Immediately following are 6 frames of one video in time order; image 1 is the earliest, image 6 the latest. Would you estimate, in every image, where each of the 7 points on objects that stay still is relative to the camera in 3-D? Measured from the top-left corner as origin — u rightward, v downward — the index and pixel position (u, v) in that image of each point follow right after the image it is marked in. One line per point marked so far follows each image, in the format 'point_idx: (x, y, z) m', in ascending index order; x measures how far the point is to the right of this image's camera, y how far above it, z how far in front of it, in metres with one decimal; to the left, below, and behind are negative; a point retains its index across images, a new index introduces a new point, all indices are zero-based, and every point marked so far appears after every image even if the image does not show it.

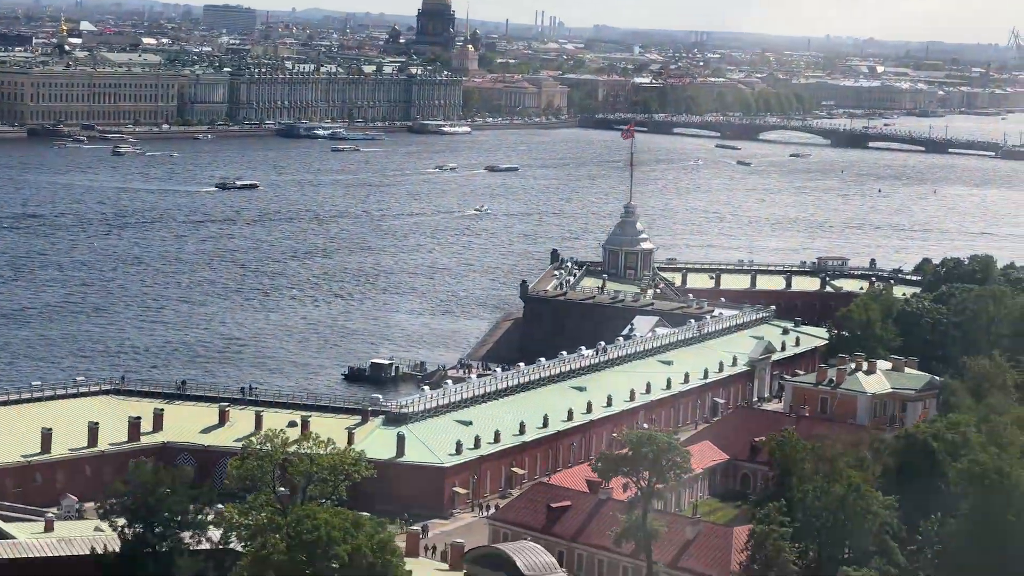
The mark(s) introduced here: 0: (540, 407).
0: (+0.2, -0.7, +11.0) m
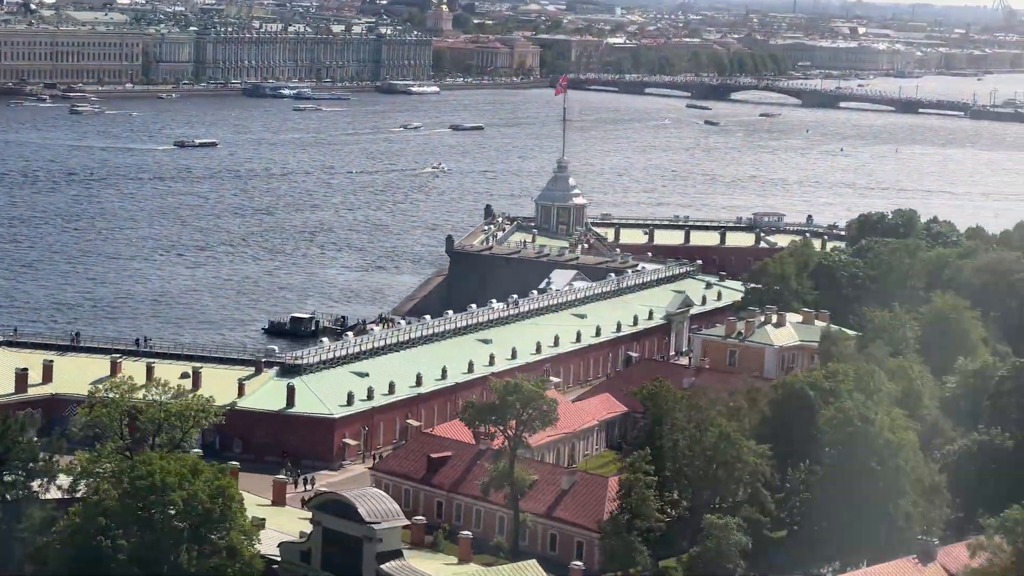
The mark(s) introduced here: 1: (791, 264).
0: (-0.4, -0.4, +11.0) m
1: (+1.9, +0.2, +13.5) m
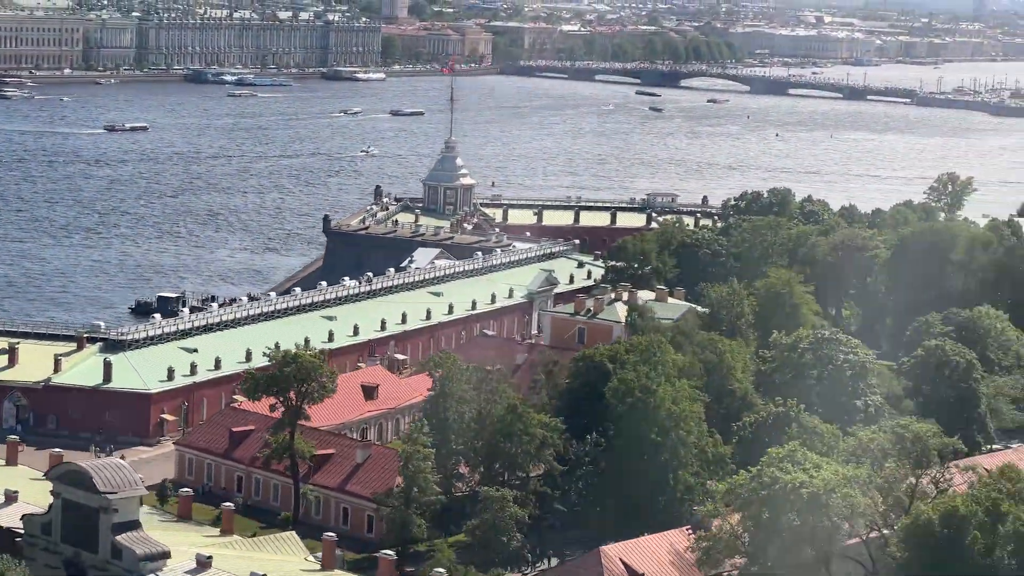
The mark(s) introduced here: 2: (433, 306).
0: (-1.3, -0.3, +10.9) m
1: (+1.0, +0.3, +13.4) m
2: (-0.5, -0.1, +12.6) m
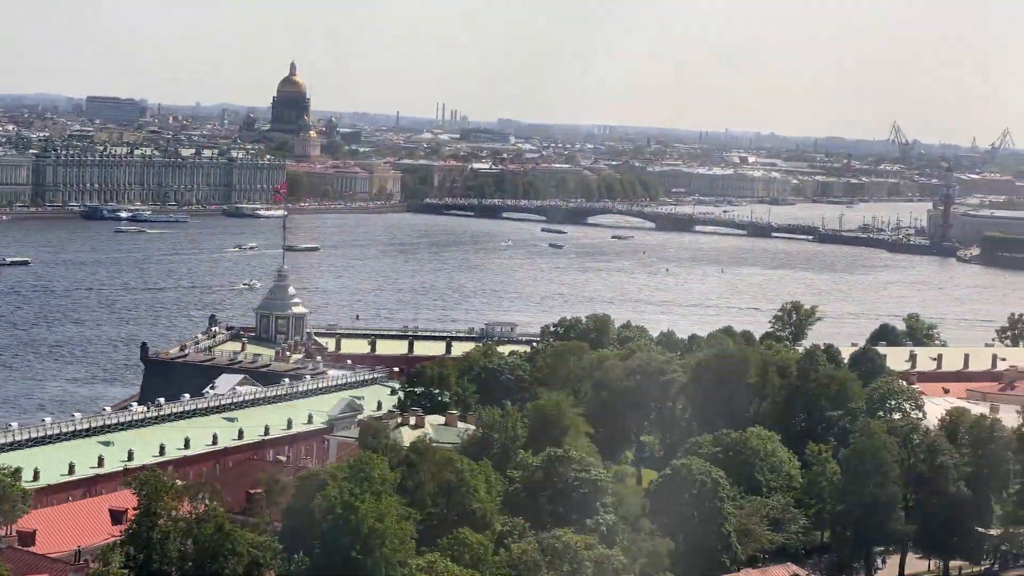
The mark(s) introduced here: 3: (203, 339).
0: (-2.6, -0.9, +10.6) m
1: (-0.4, -0.5, +13.3) m
2: (-1.8, -0.9, +12.3) m
3: (-2.8, -0.5, +17.7) m
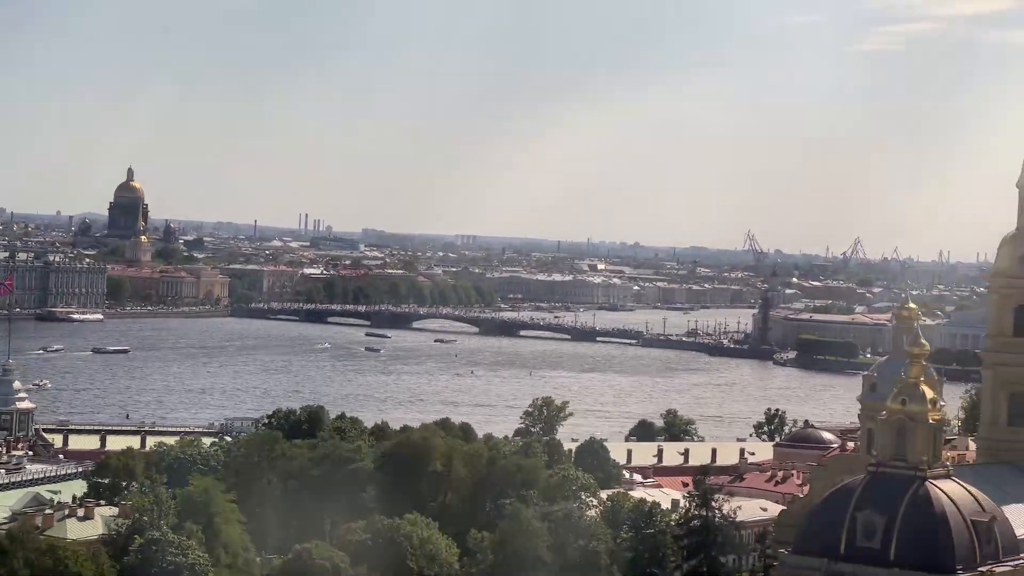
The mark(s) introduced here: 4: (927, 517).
0: (-4.4, -1.4, +10.0) m
1: (-2.5, -1.1, +12.9) m
2: (-3.8, -1.4, +11.8) m
3: (-5.2, -1.3, +17.1) m
4: (+1.9, -1.0, +8.7) m
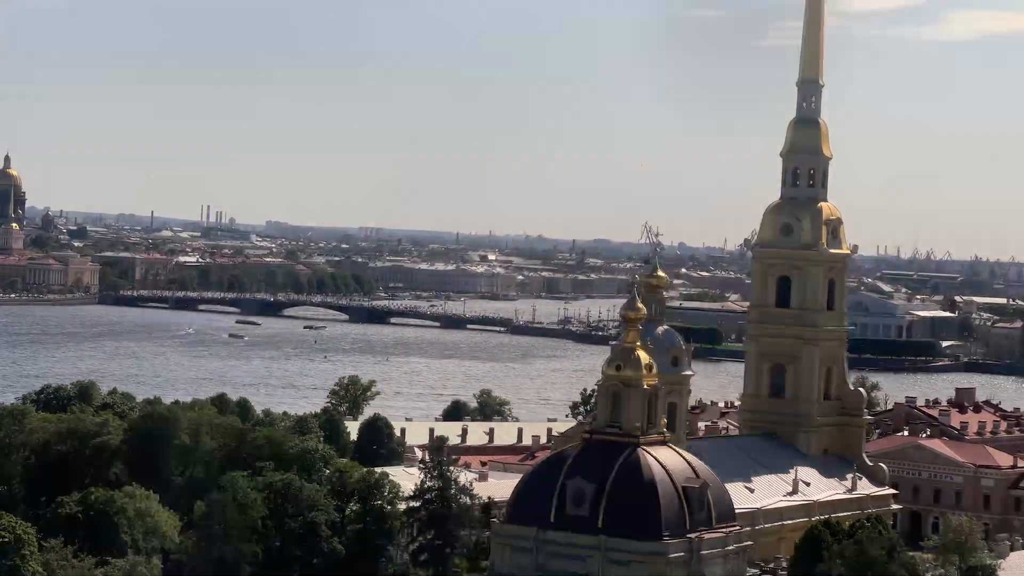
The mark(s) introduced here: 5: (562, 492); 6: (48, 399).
0: (-5.8, -1.2, +9.5) m
1: (-4.0, -0.9, +12.4) m
2: (-5.3, -1.2, +11.3) m
3: (-7.0, -1.1, +16.5) m
4: (+0.5, -0.9, +8.5) m
5: (+0.2, -0.9, +8.7) m
6: (-3.5, -0.8, +14.7) m
